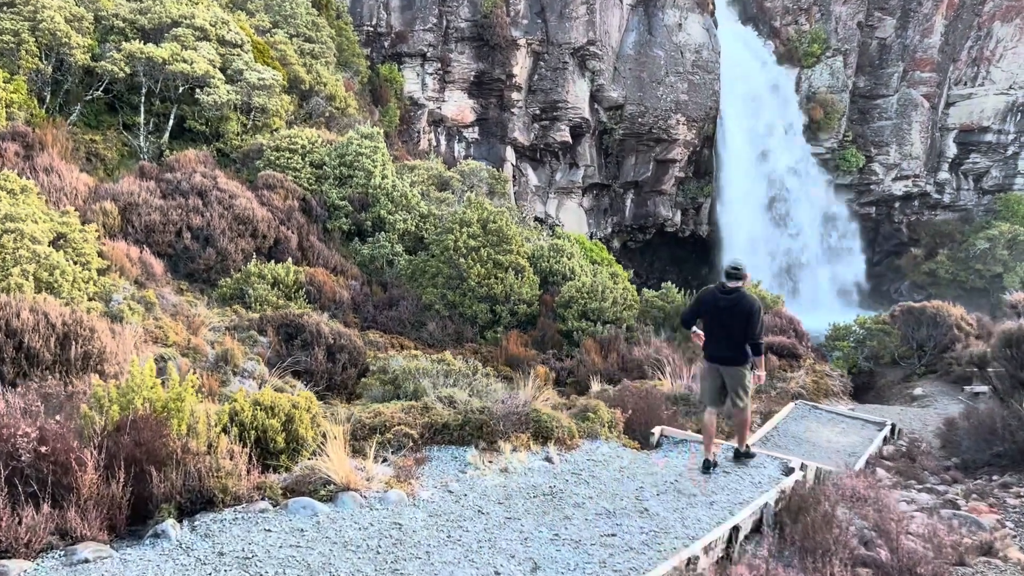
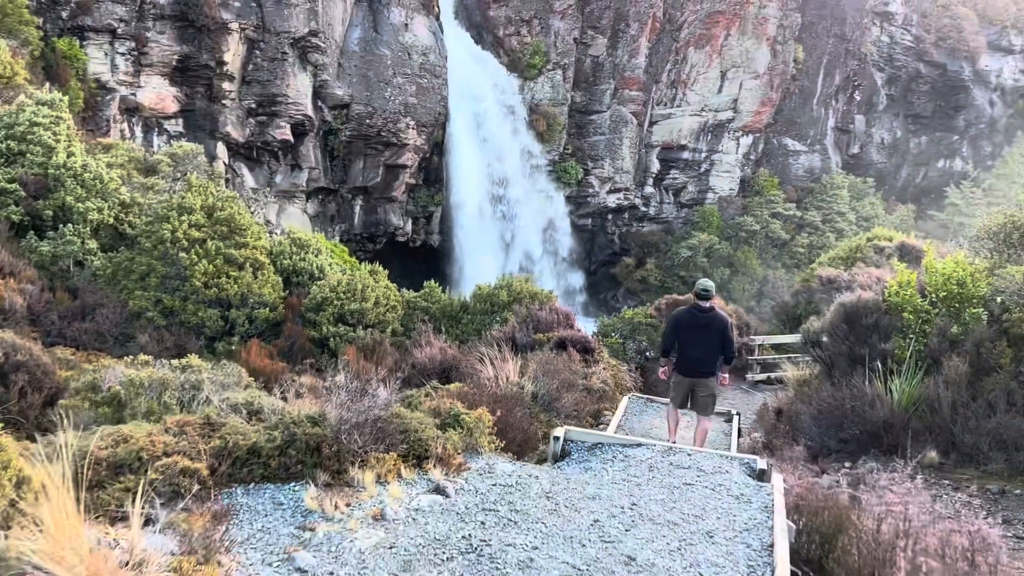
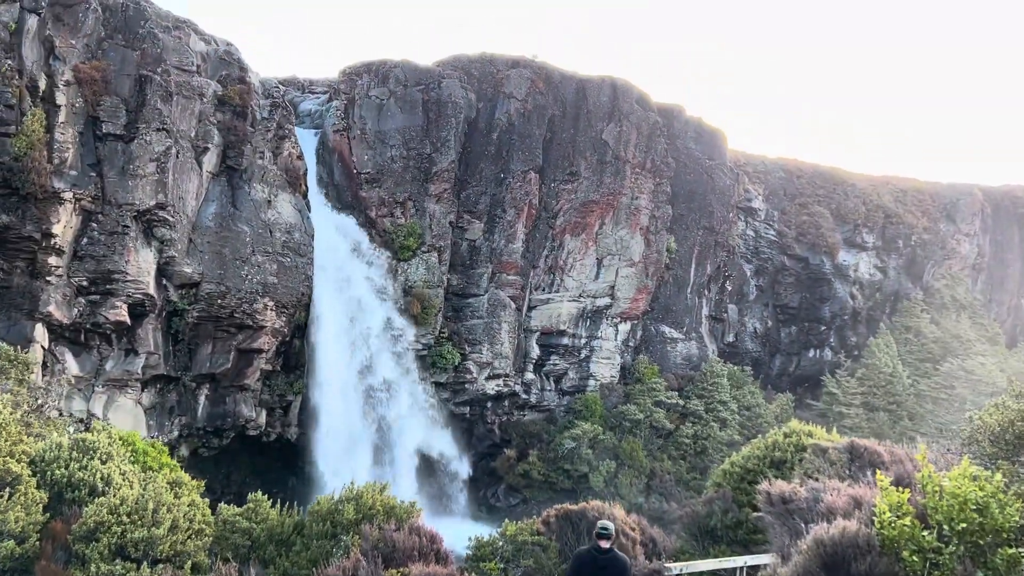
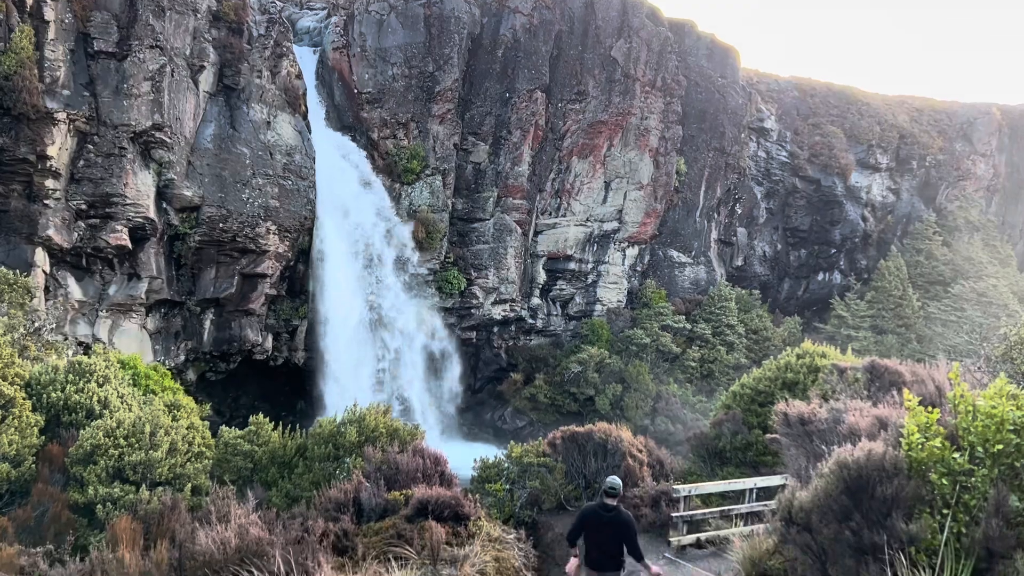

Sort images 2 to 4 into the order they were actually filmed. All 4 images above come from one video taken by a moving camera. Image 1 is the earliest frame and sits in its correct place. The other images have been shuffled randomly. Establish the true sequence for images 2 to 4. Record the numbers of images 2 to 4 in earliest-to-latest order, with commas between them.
2, 3, 4
